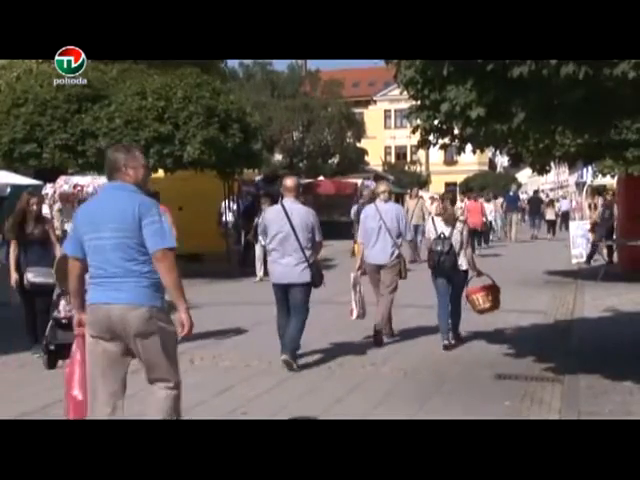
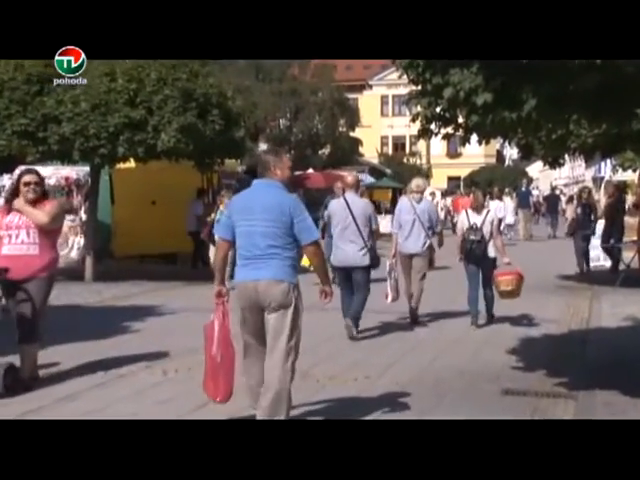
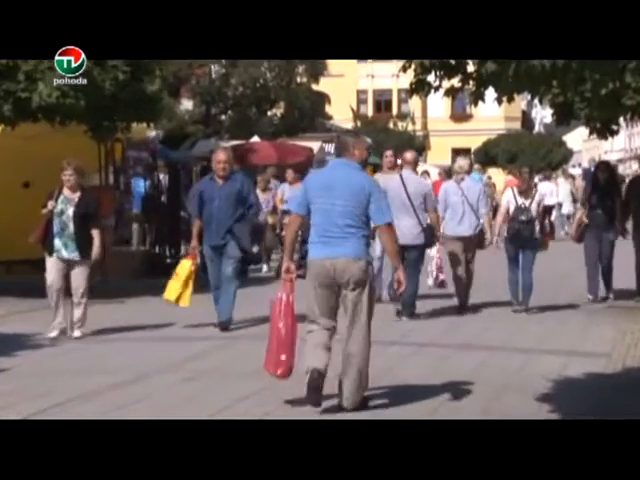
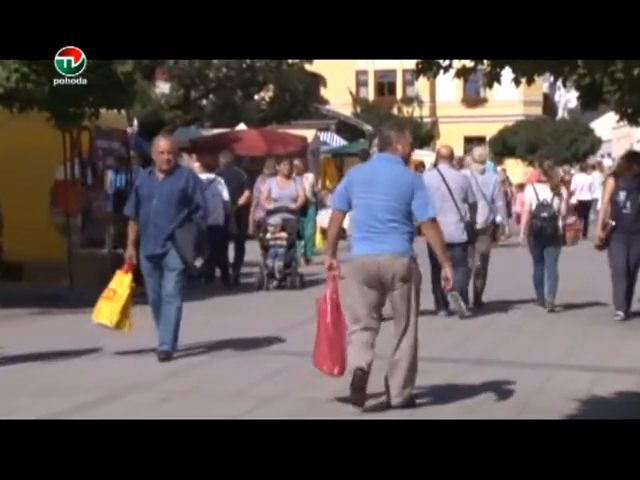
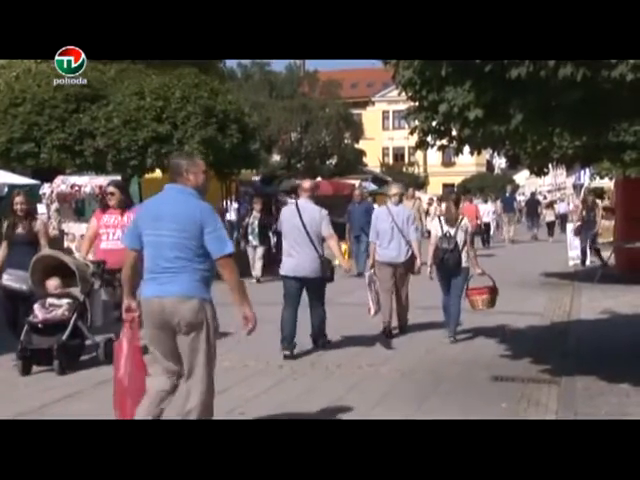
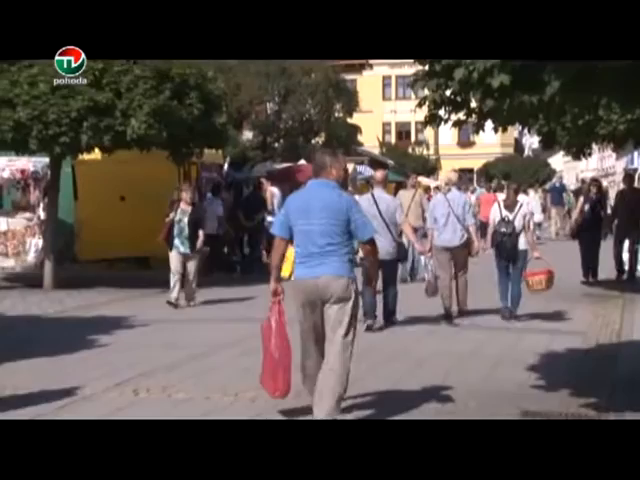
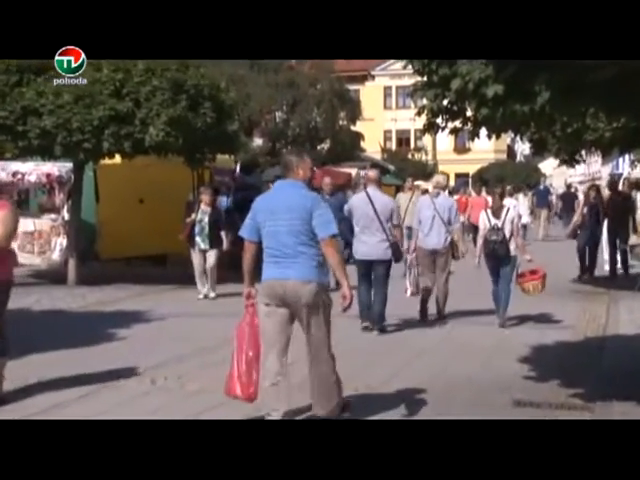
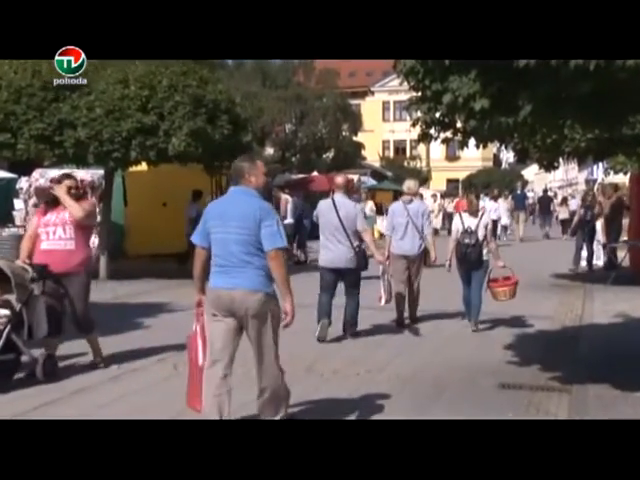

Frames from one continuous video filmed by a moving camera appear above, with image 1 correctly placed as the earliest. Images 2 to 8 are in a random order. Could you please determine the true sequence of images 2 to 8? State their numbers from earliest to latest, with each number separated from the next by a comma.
5, 8, 2, 7, 6, 3, 4
